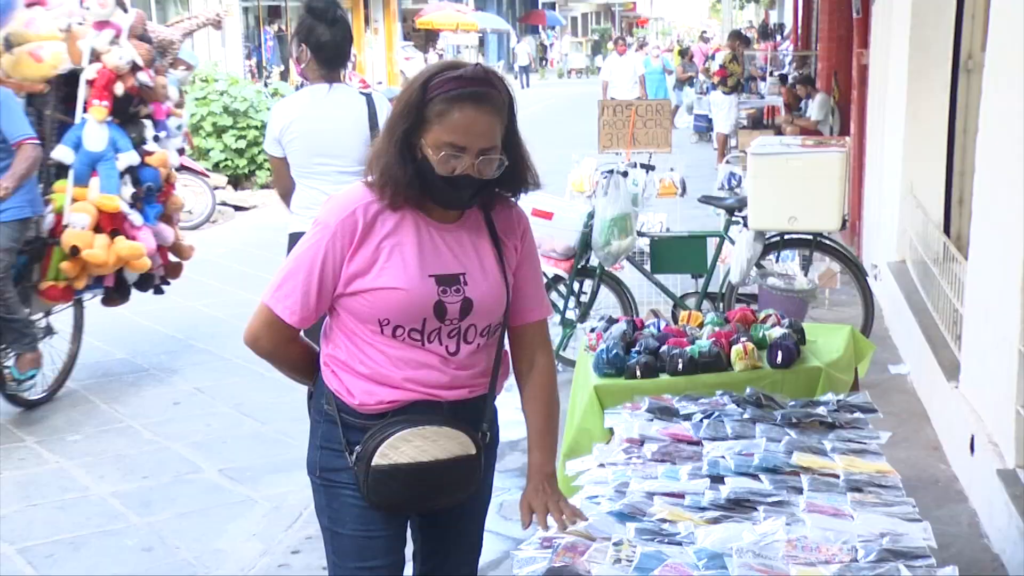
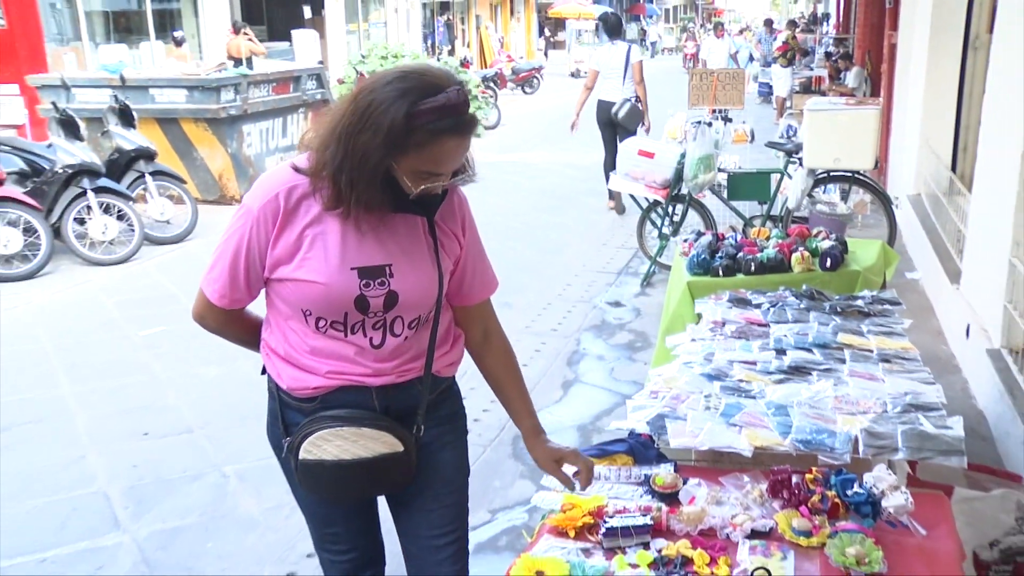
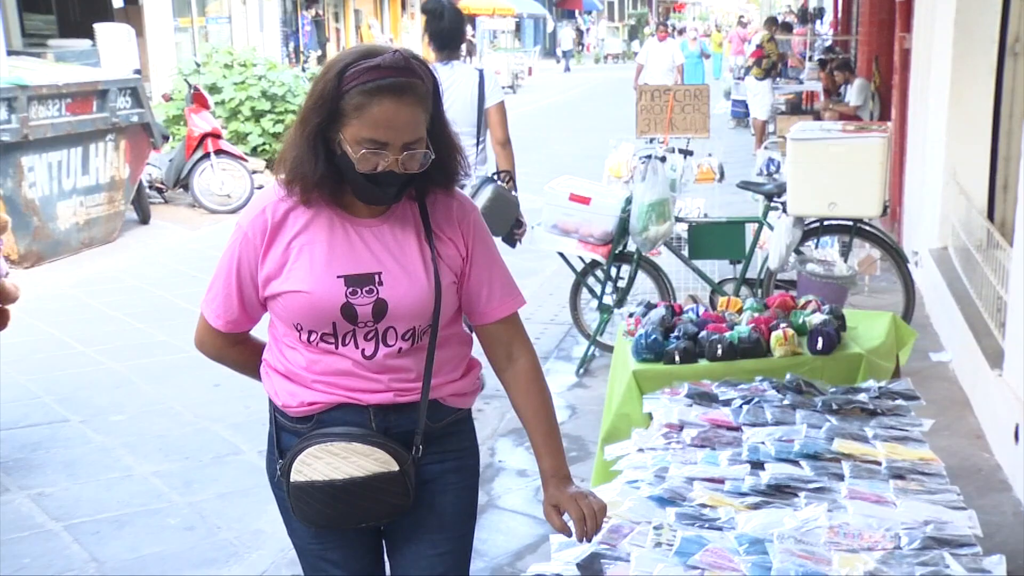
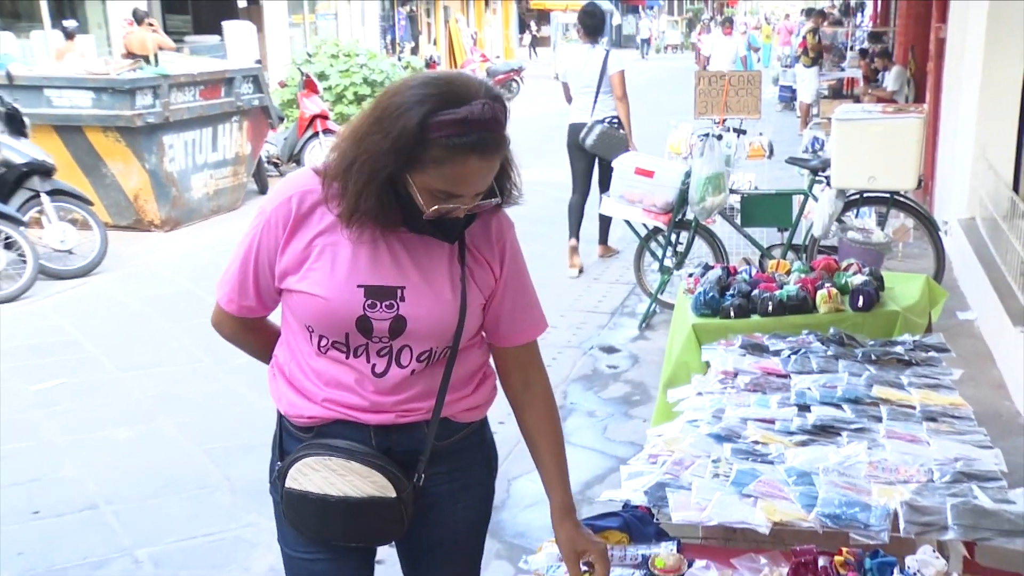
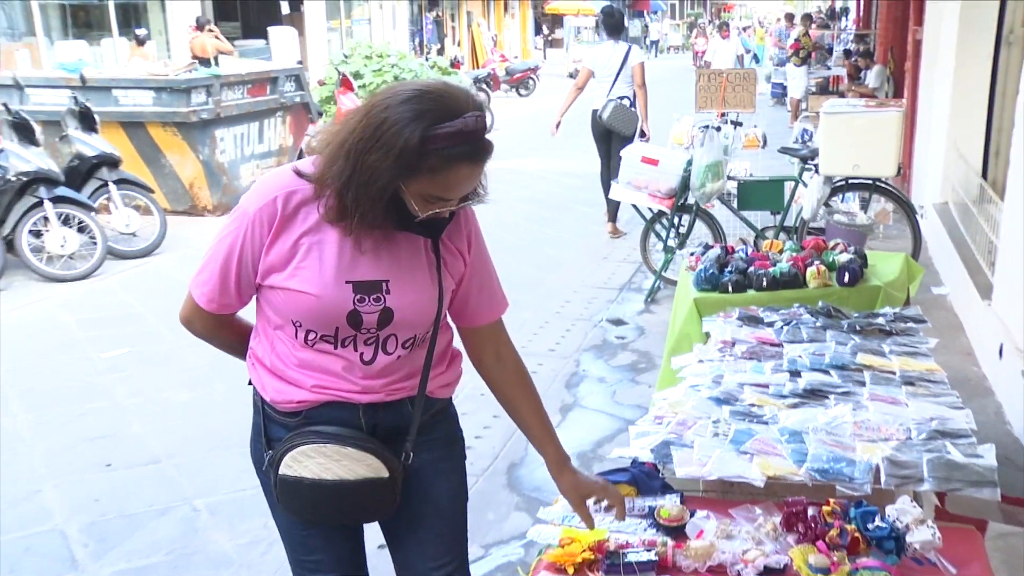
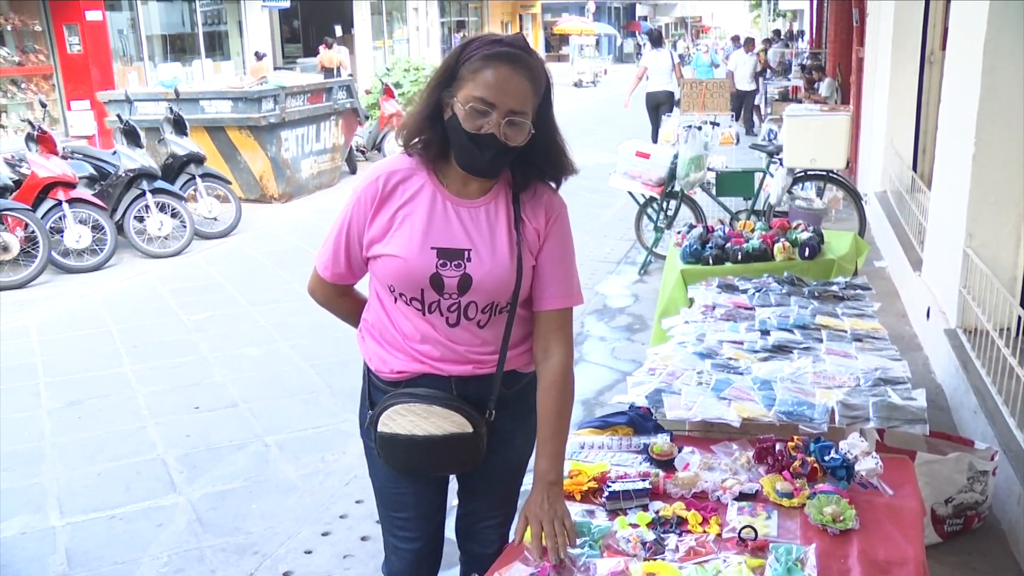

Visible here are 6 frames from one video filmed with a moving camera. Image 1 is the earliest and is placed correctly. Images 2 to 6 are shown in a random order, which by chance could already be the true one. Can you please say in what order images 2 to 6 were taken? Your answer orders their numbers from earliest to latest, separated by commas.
3, 4, 5, 2, 6
